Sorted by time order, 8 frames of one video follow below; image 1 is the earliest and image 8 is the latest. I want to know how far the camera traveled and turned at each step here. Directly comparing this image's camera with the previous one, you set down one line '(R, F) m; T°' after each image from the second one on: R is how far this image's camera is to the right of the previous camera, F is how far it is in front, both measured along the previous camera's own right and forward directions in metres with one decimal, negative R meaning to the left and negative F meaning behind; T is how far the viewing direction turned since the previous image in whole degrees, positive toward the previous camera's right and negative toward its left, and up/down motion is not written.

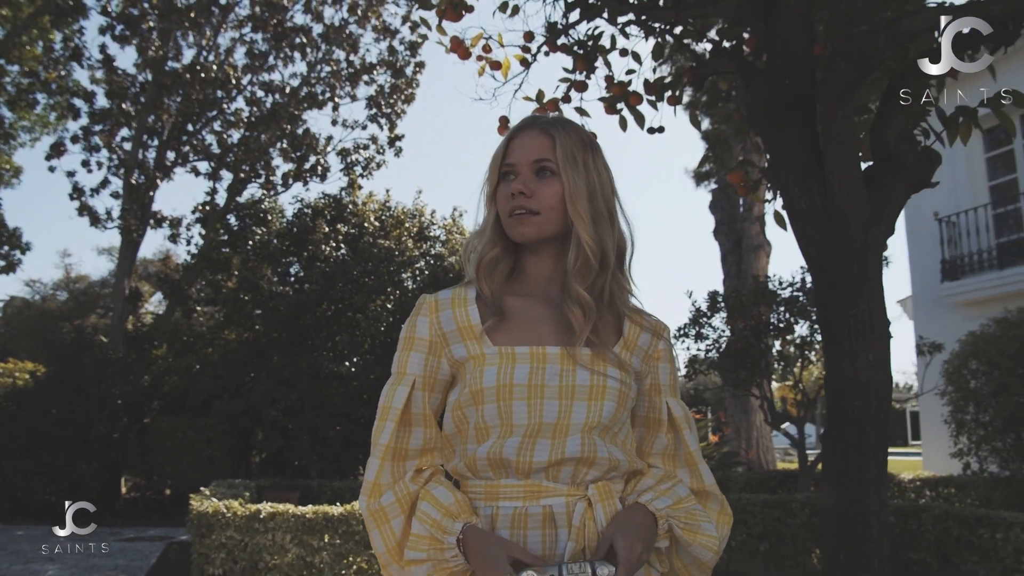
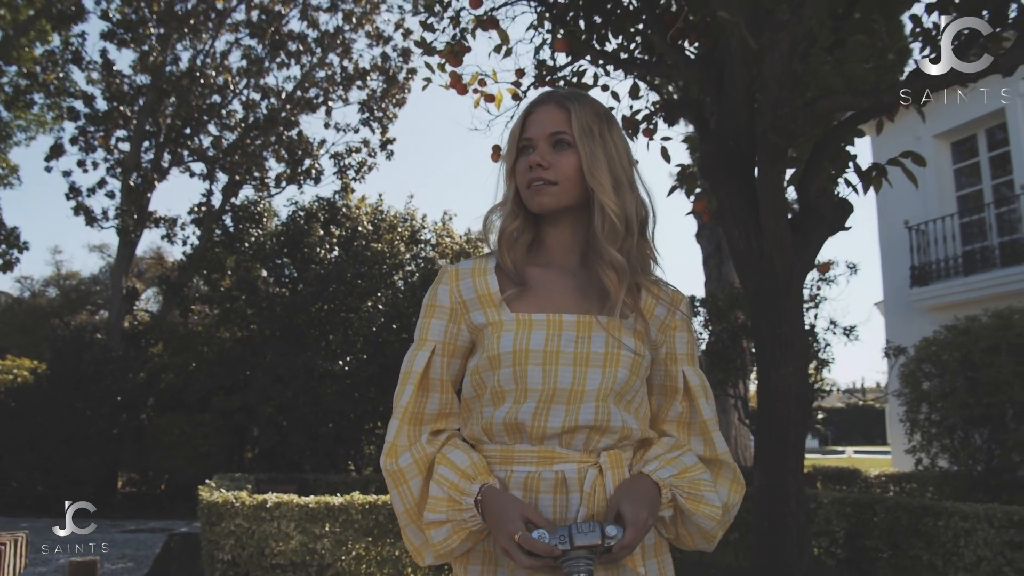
(0.0, -0.5) m; +1°
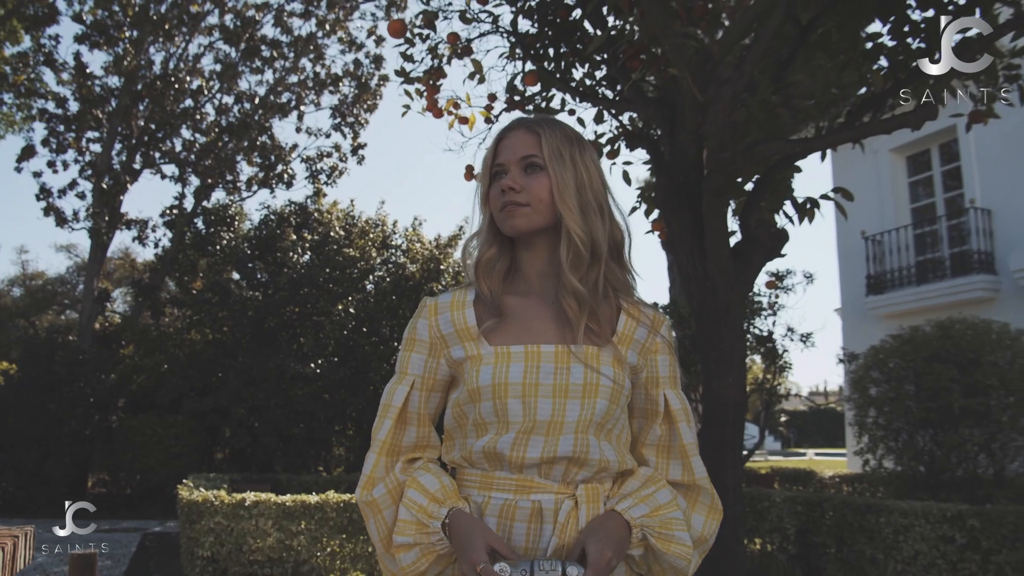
(0.0, -0.3) m; +2°
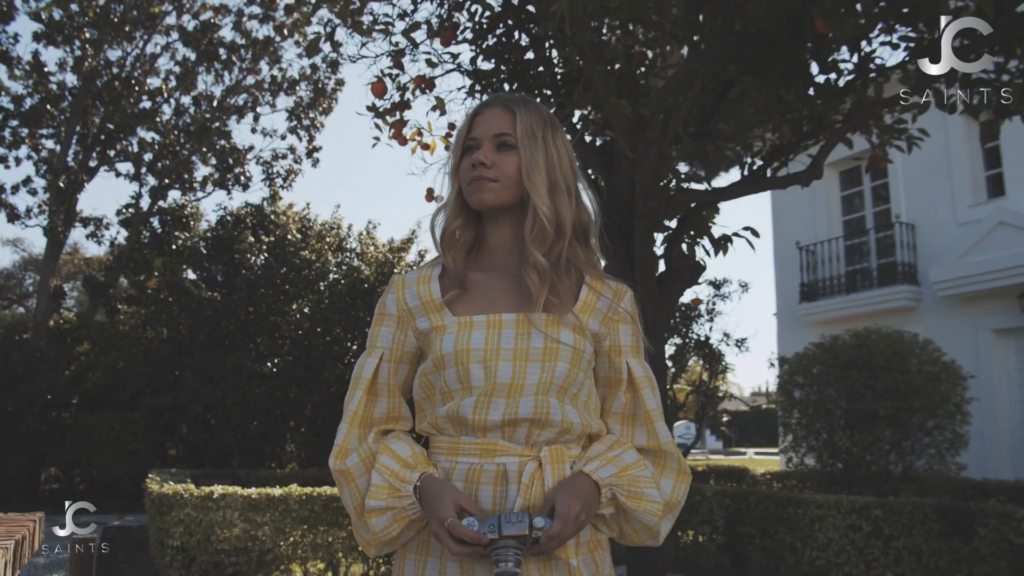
(0.0, -0.5) m; +3°
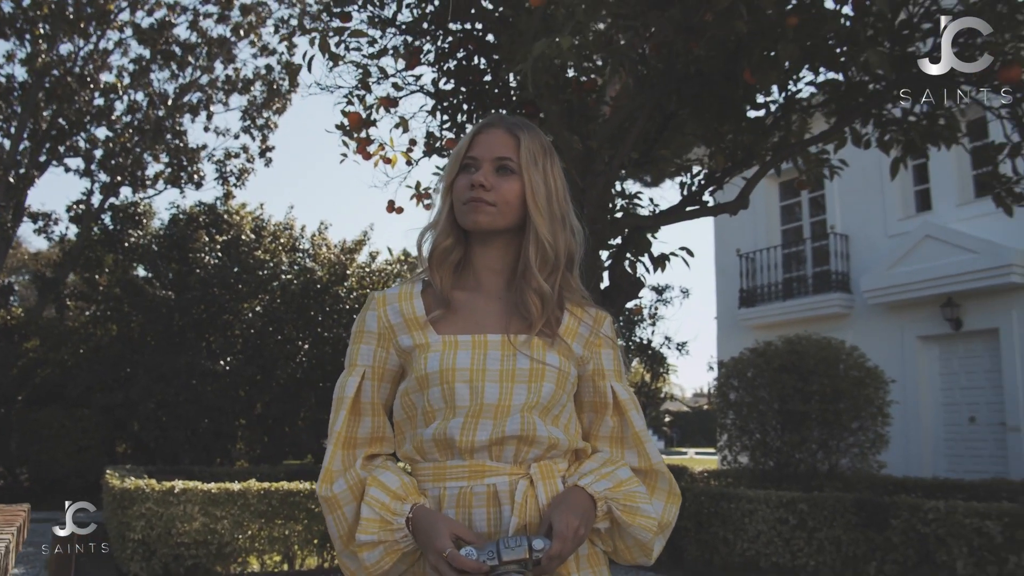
(0.0, -0.4) m; +3°
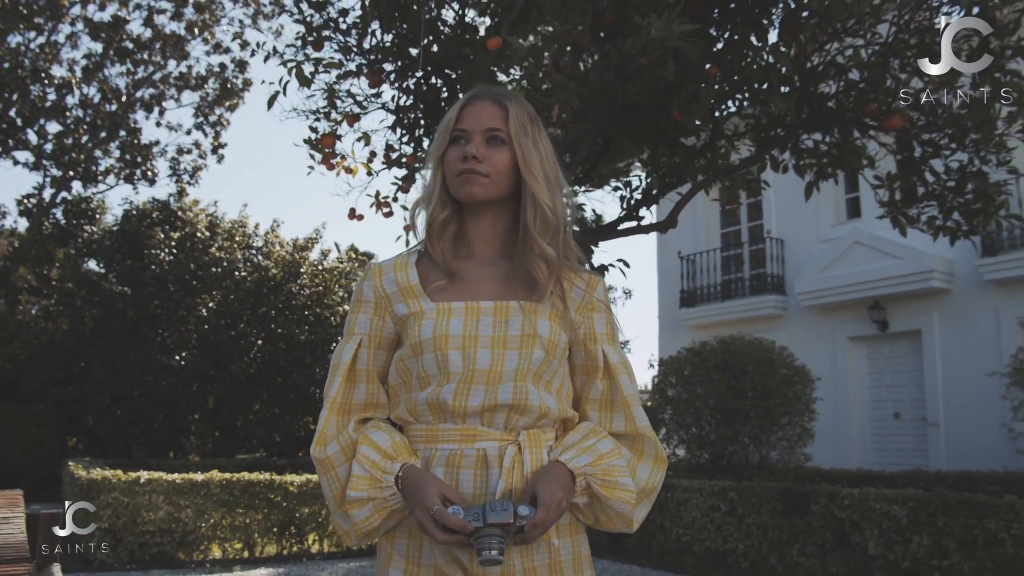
(0.0, -0.5) m; +3°
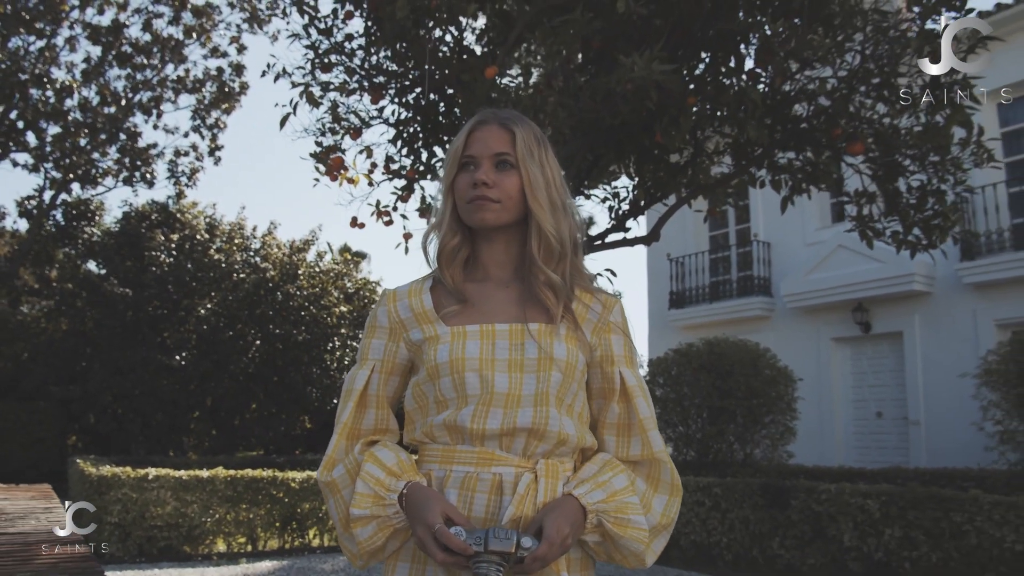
(0.0, -0.3) m; 0°
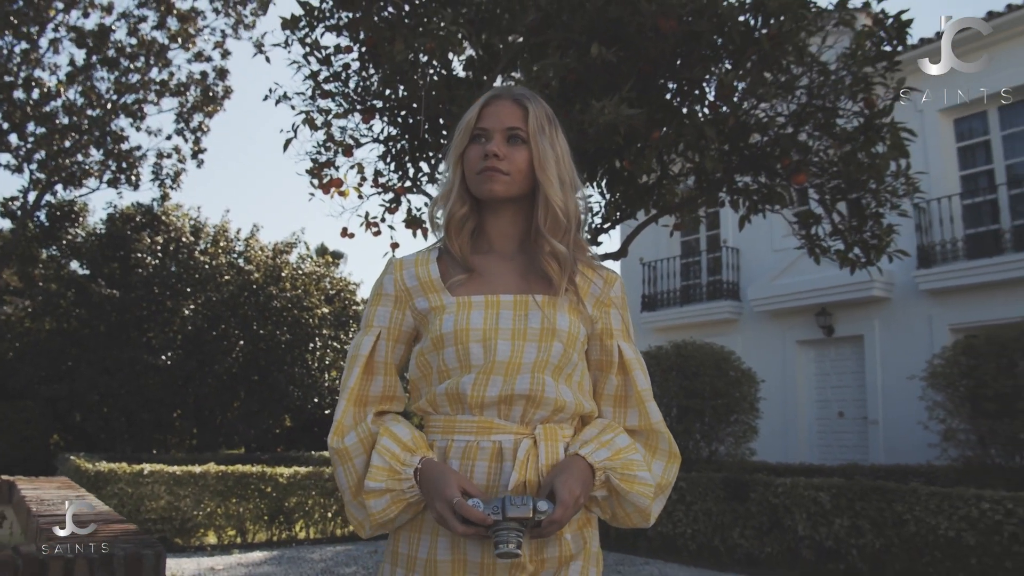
(0.0, -0.5) m; +1°
